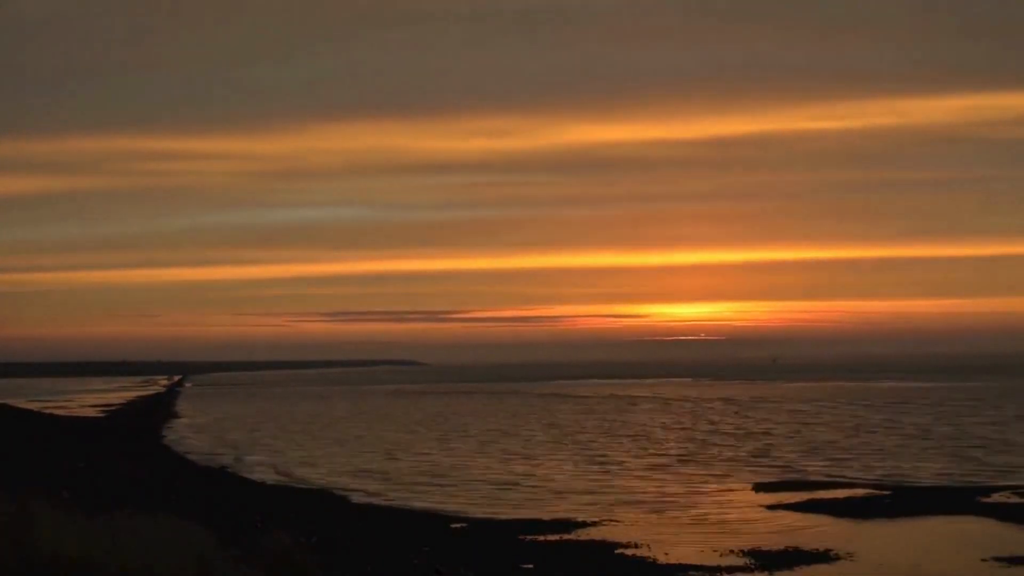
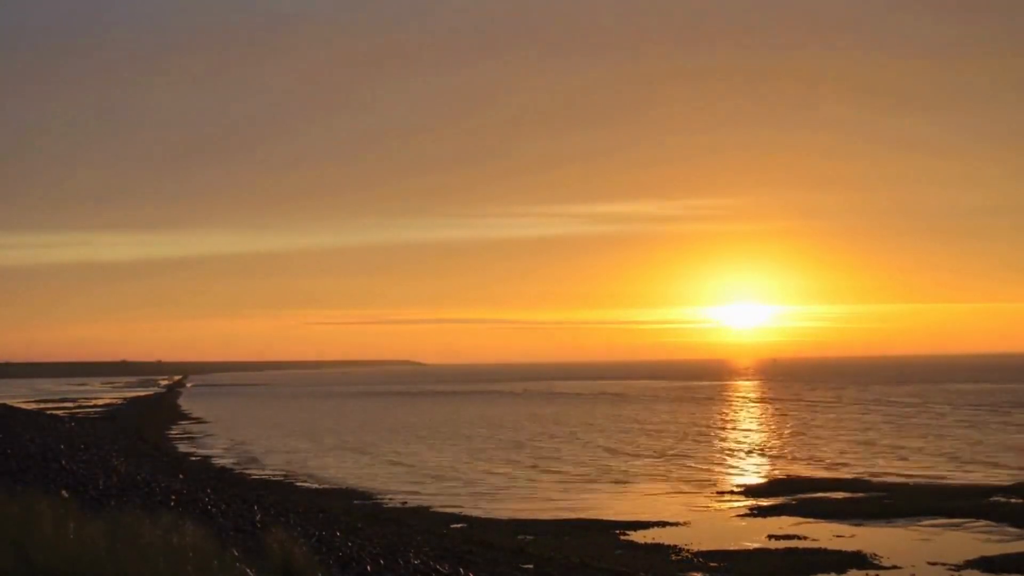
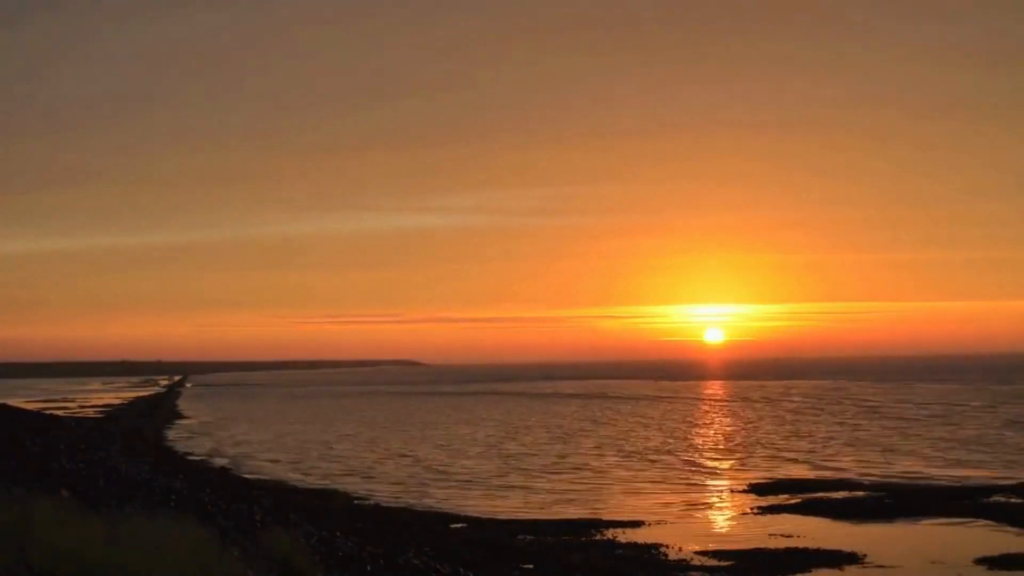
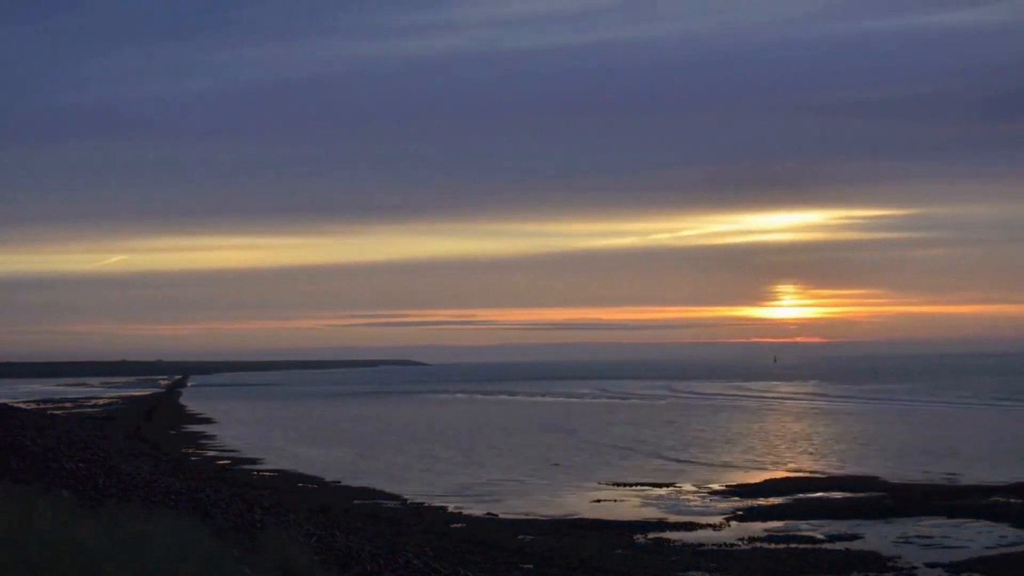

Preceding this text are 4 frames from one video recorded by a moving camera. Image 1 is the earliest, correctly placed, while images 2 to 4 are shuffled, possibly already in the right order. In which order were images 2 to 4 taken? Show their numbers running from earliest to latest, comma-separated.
3, 2, 4
